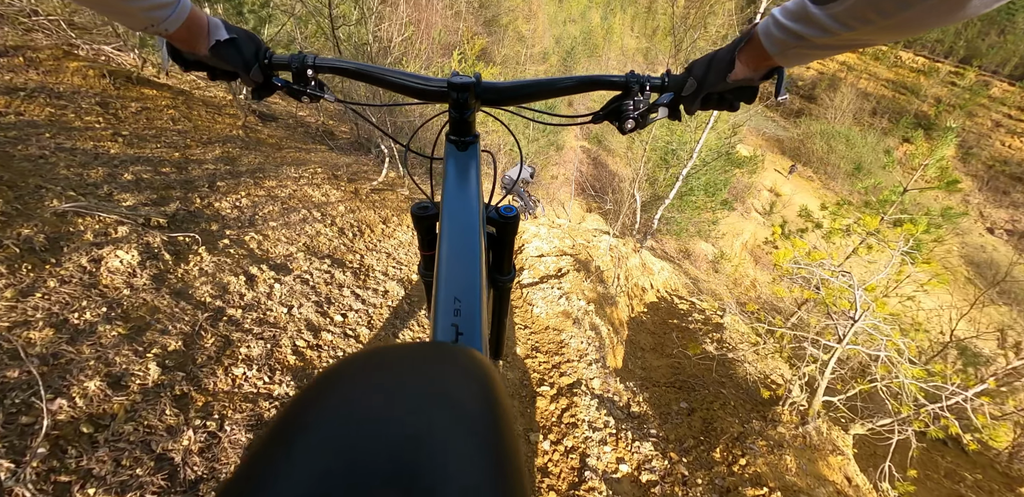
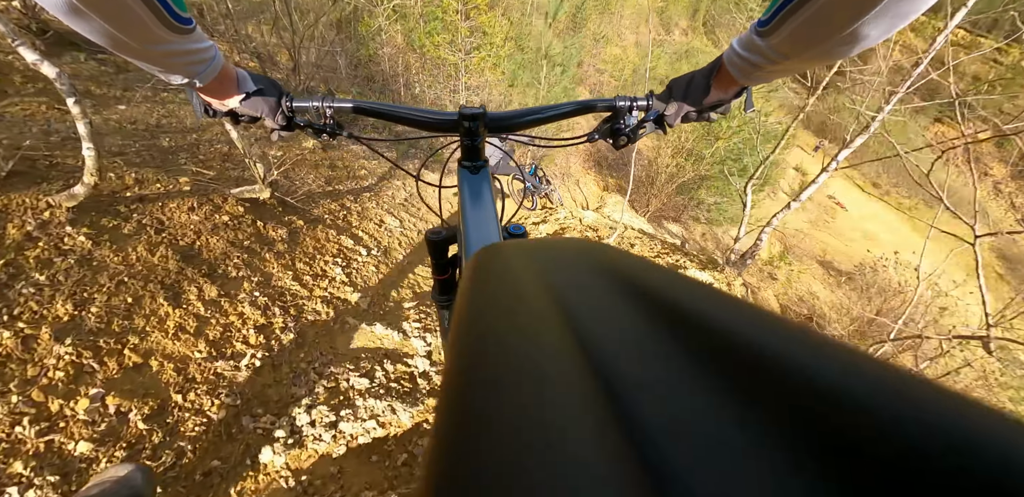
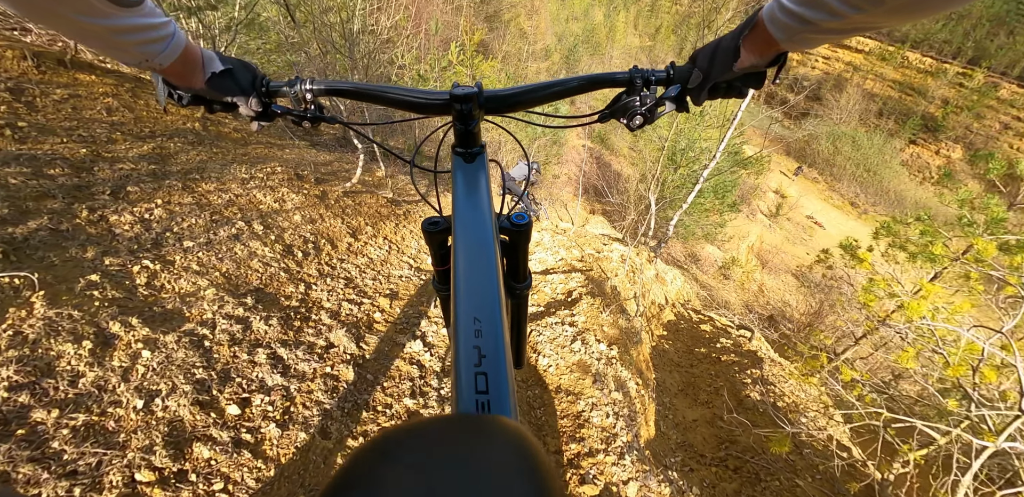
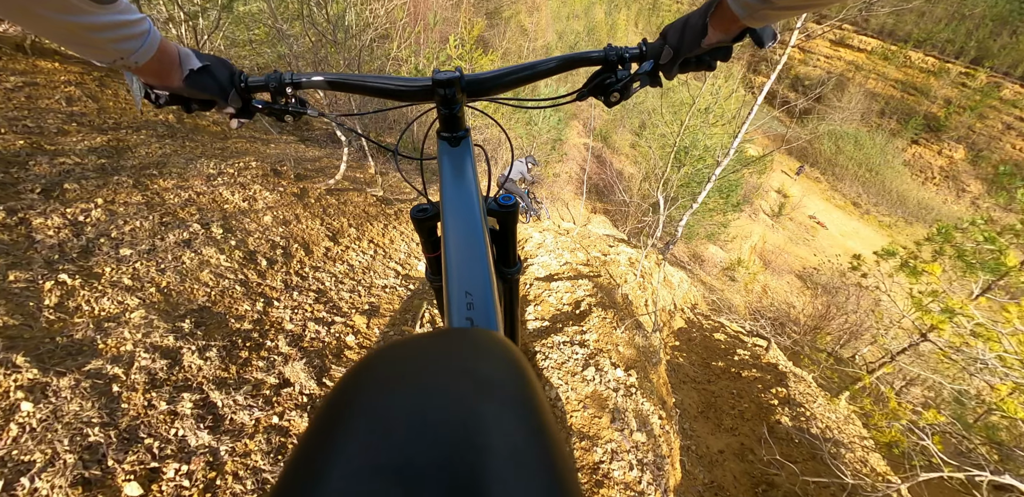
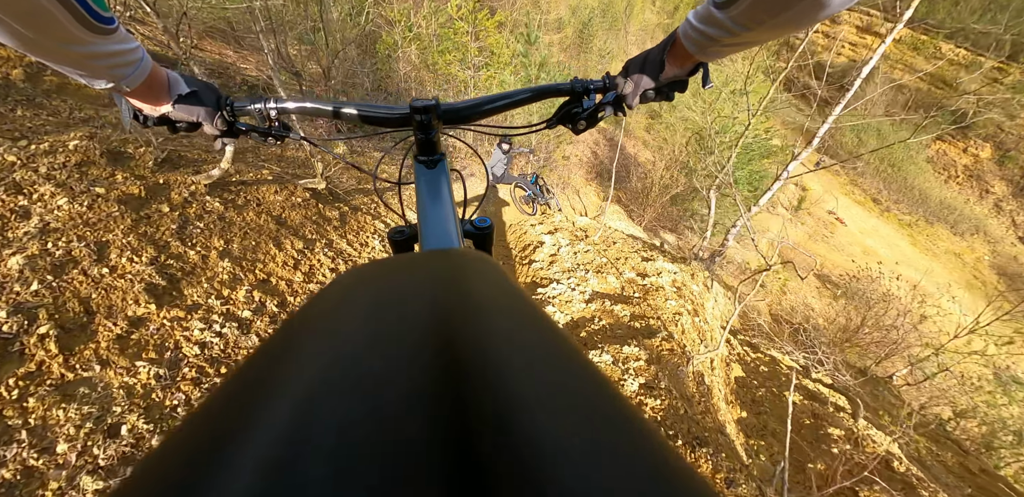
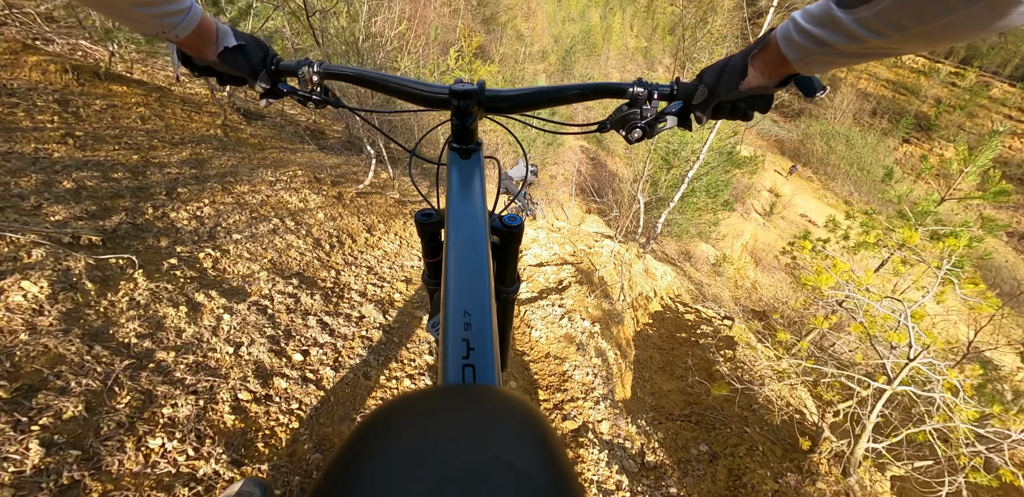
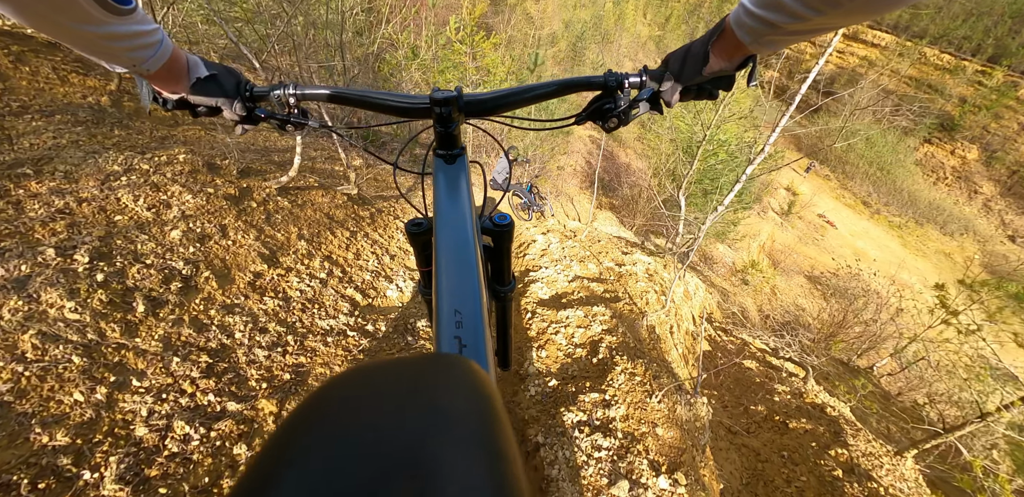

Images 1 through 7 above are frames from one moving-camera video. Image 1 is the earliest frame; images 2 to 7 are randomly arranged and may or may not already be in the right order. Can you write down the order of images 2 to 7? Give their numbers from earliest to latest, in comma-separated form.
6, 3, 4, 7, 5, 2
